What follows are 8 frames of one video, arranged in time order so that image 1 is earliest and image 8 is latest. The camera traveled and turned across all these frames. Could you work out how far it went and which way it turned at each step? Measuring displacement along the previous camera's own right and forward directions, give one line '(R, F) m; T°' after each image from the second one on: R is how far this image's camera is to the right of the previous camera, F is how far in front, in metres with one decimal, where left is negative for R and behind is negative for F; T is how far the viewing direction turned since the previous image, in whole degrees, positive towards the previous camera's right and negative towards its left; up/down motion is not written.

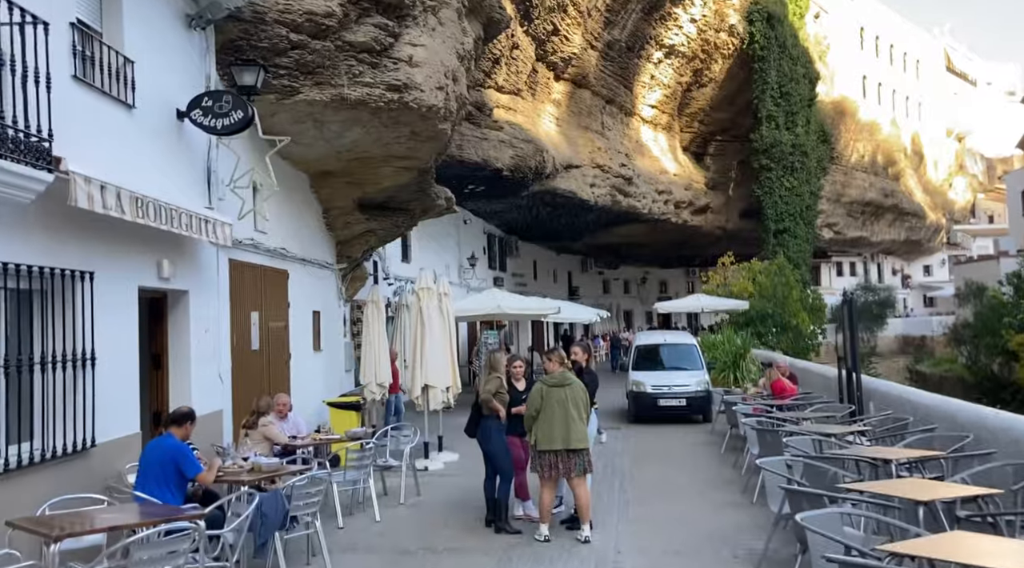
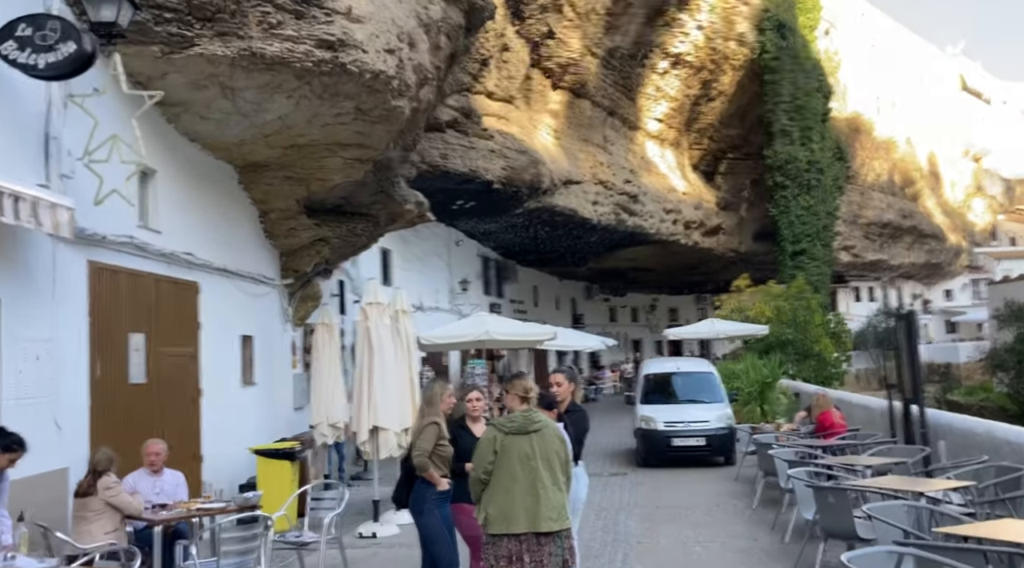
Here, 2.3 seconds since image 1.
(+0.4, +2.4) m; -1°
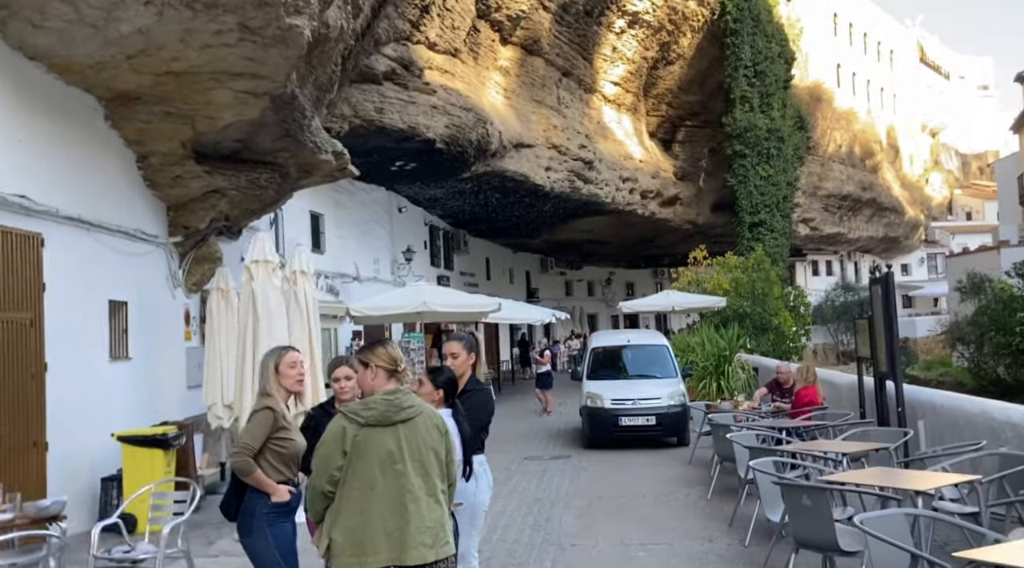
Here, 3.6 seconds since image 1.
(+0.4, +1.4) m; +3°
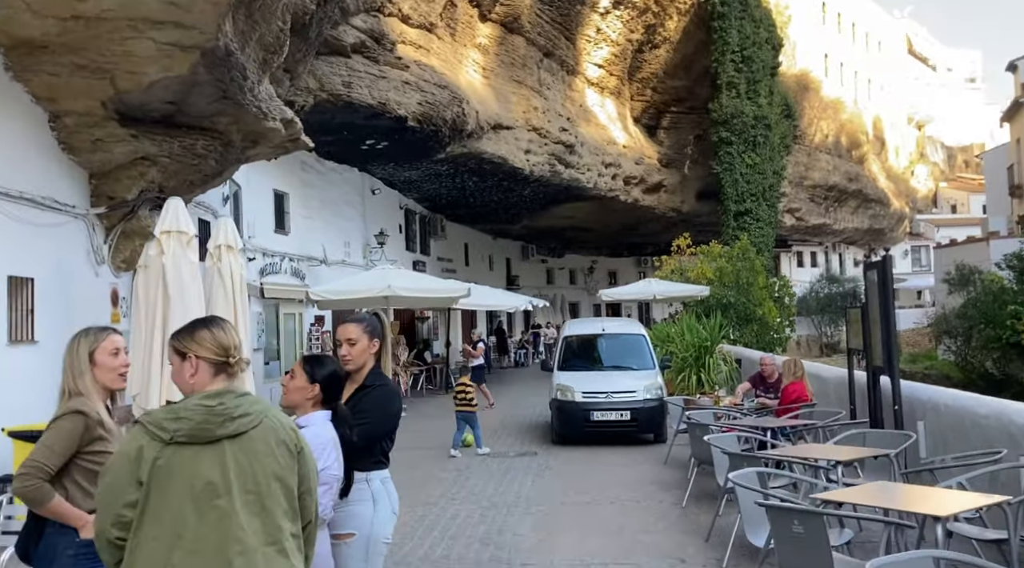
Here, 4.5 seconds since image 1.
(+0.3, +0.9) m; +1°
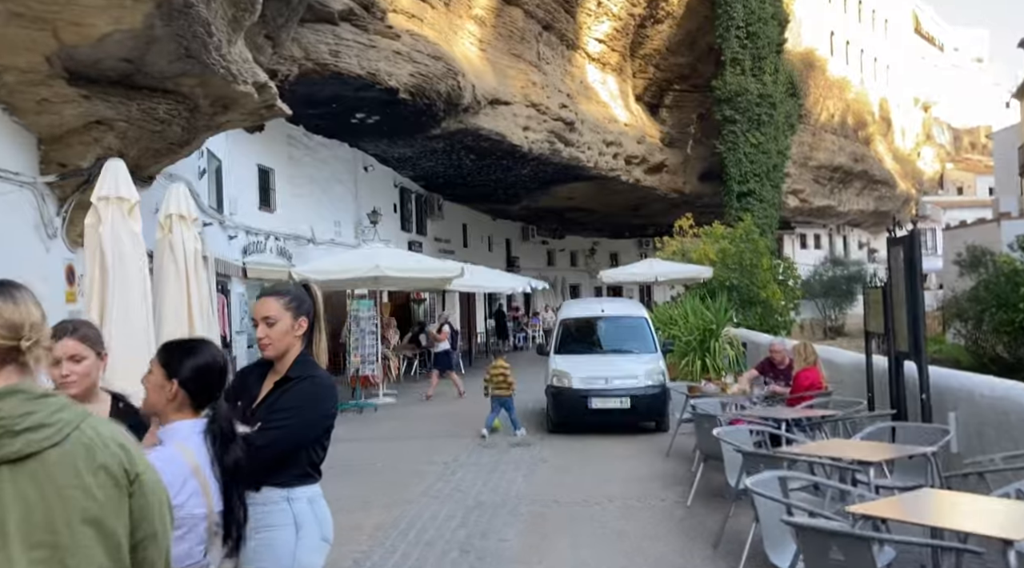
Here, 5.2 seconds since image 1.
(+0.1, +0.8) m; 0°
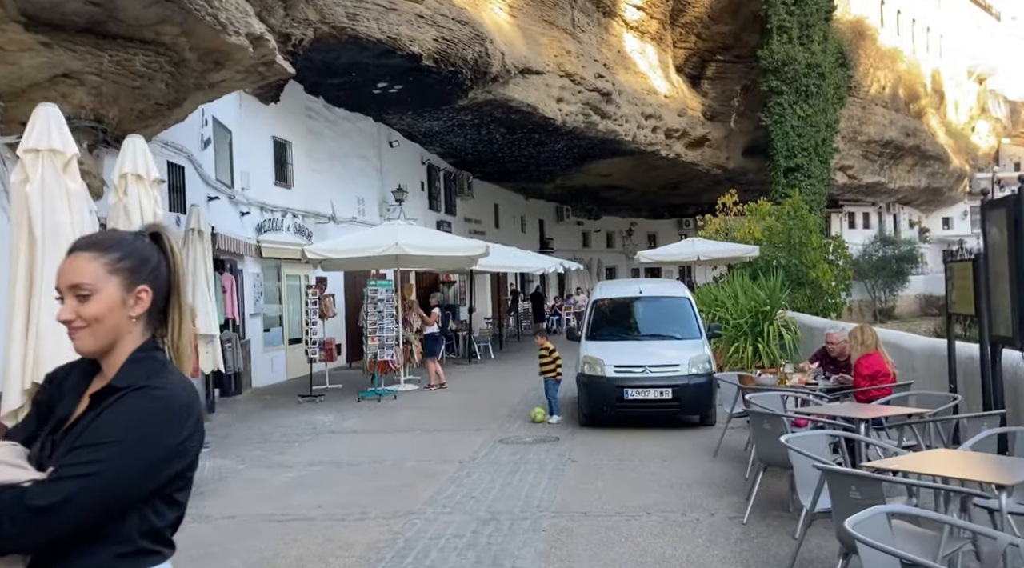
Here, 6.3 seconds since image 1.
(+0.1, +1.1) m; -3°
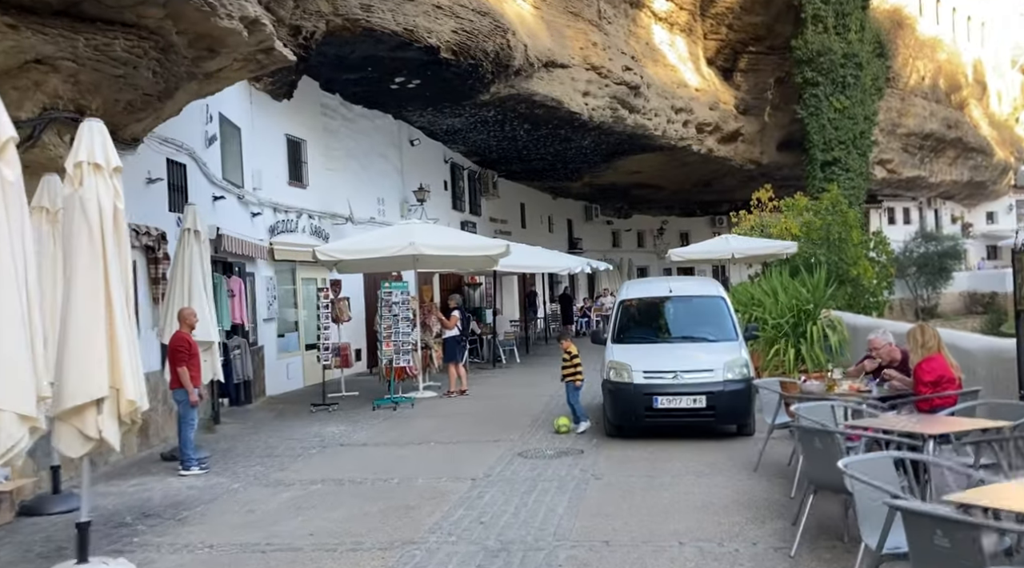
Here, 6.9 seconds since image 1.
(+0.1, +0.7) m; -2°
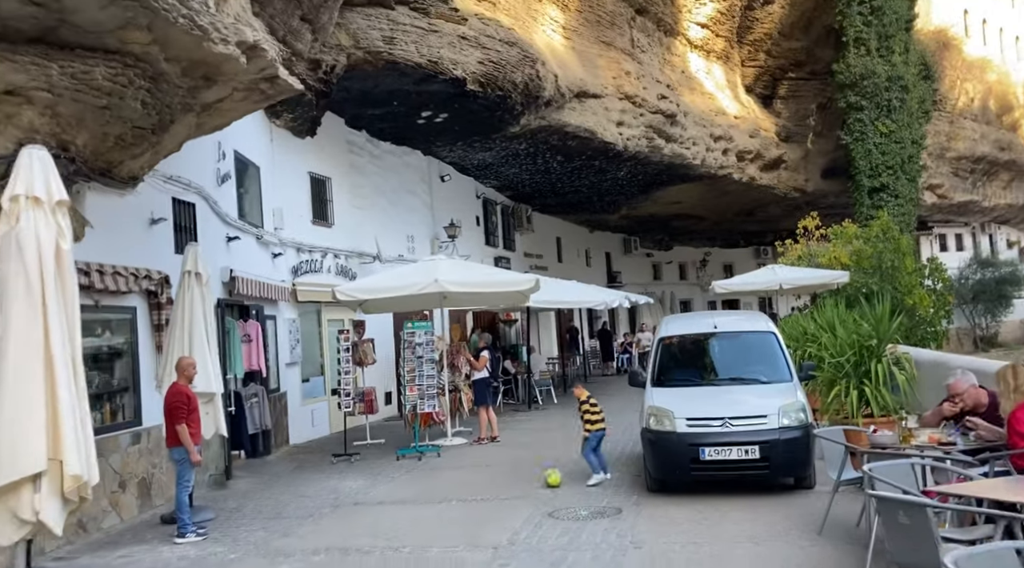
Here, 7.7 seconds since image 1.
(+0.1, +0.8) m; -3°
